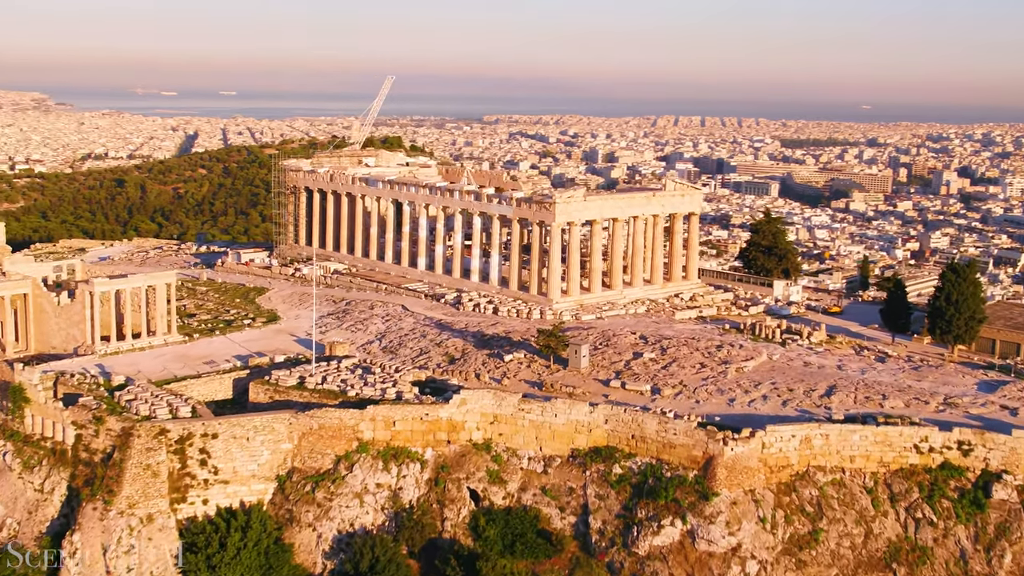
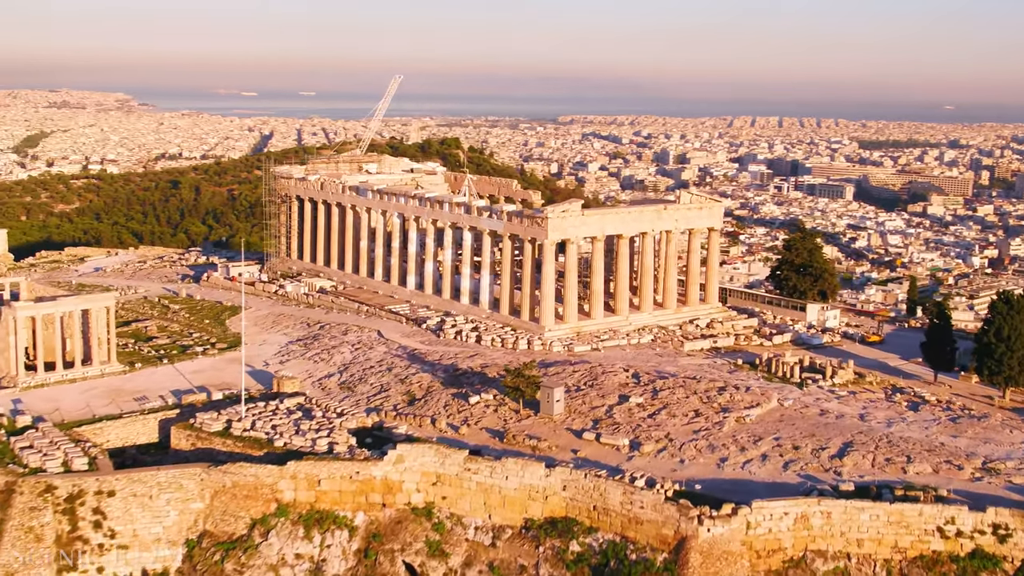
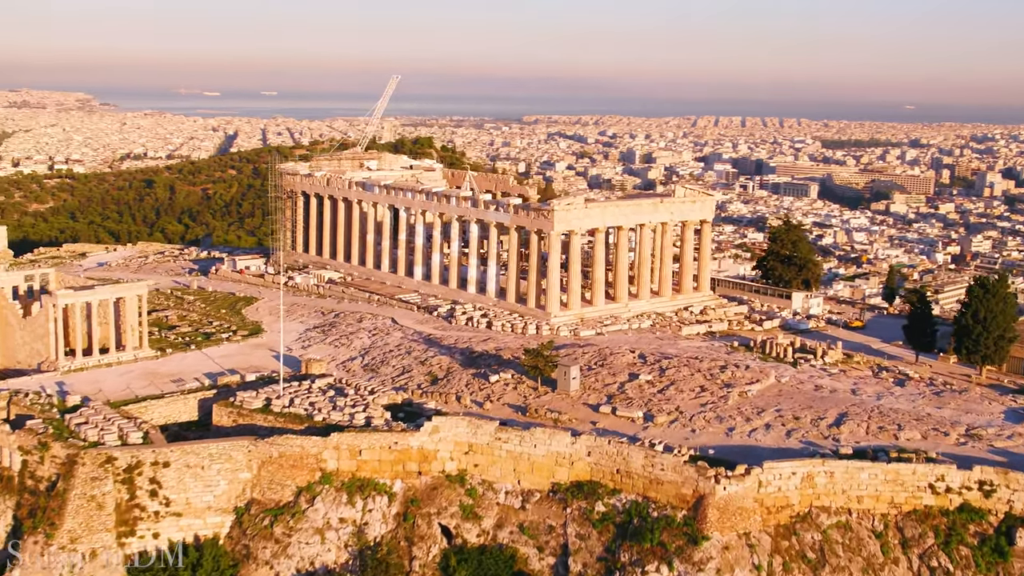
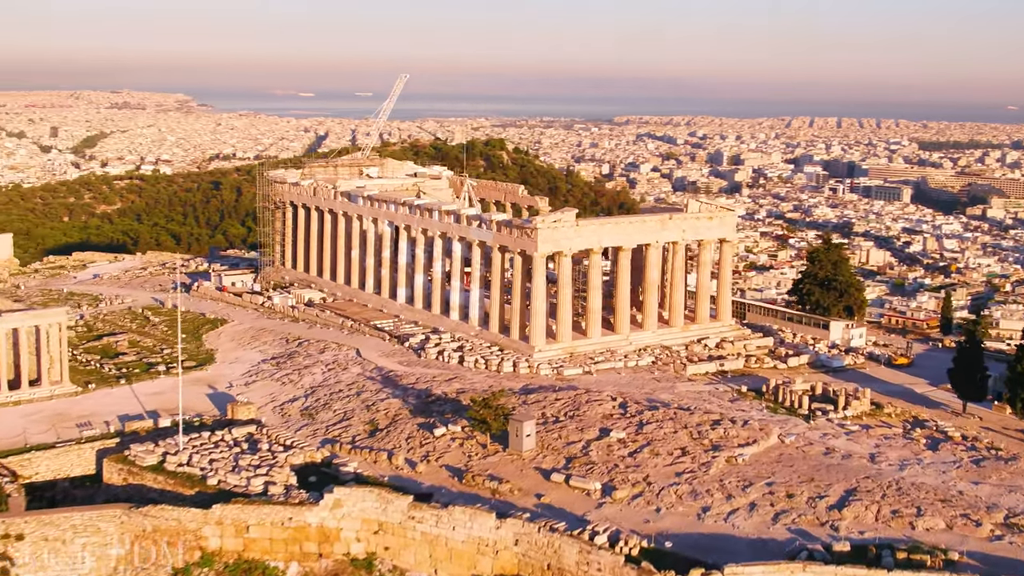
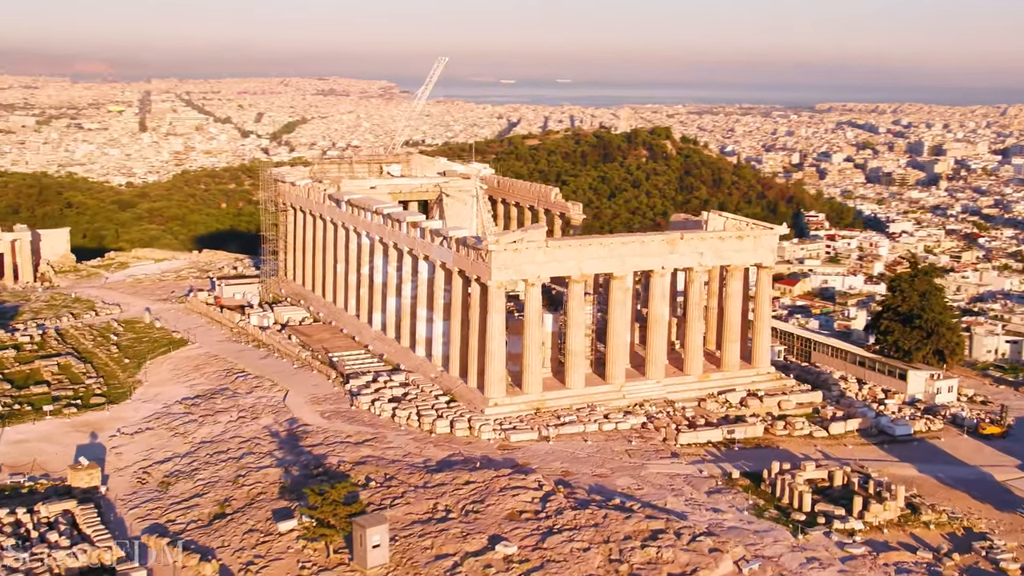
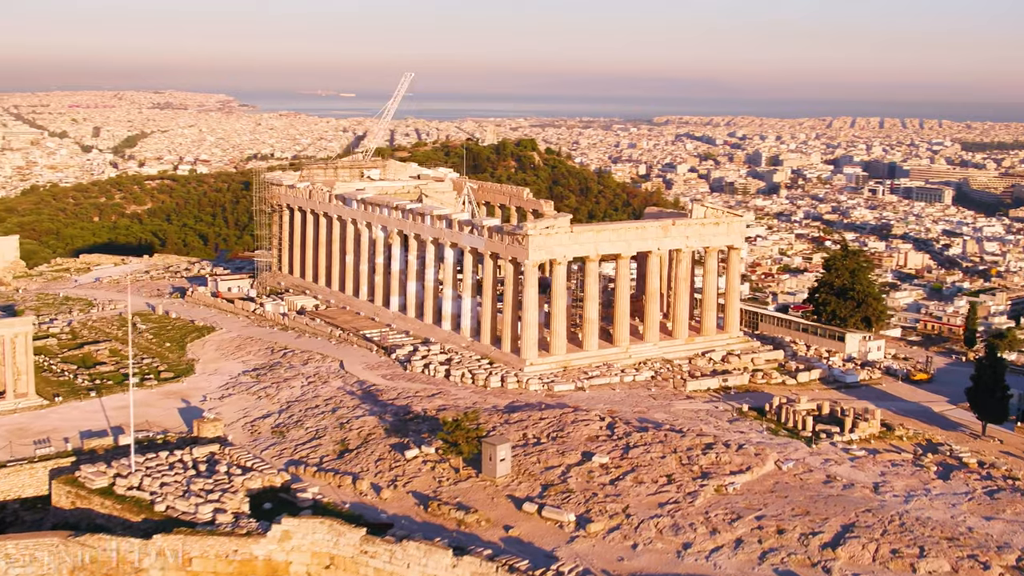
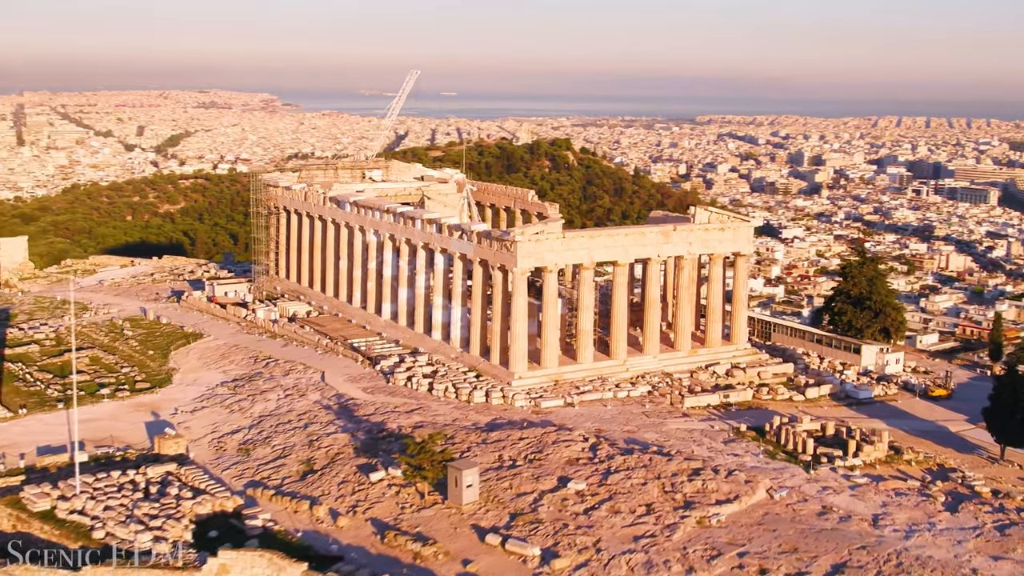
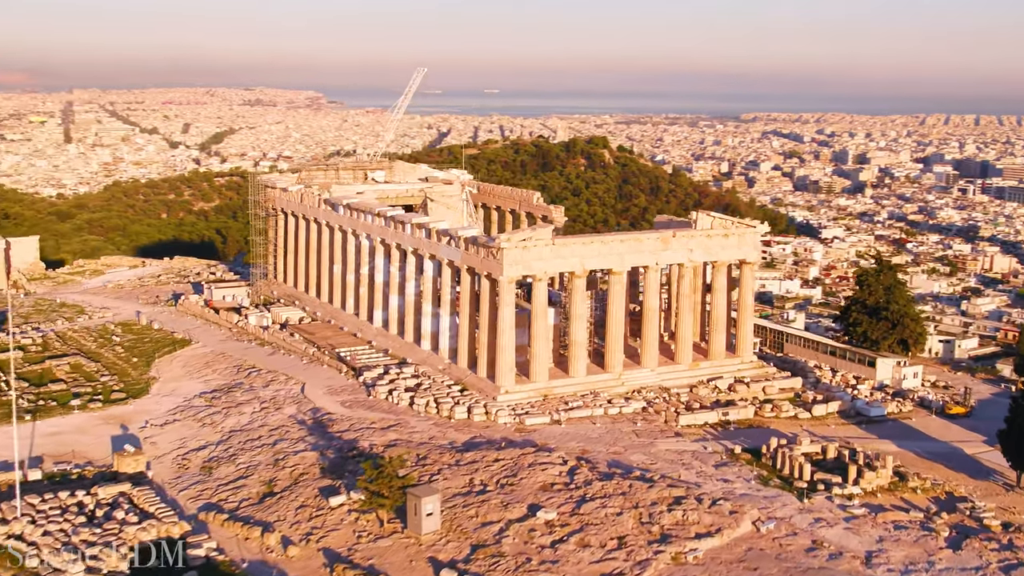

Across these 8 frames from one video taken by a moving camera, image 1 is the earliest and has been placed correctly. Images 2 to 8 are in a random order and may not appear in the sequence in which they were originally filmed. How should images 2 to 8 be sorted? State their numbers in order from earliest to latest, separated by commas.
3, 2, 4, 6, 7, 8, 5
